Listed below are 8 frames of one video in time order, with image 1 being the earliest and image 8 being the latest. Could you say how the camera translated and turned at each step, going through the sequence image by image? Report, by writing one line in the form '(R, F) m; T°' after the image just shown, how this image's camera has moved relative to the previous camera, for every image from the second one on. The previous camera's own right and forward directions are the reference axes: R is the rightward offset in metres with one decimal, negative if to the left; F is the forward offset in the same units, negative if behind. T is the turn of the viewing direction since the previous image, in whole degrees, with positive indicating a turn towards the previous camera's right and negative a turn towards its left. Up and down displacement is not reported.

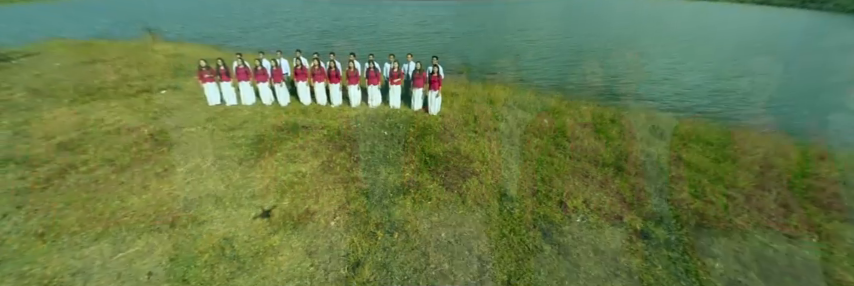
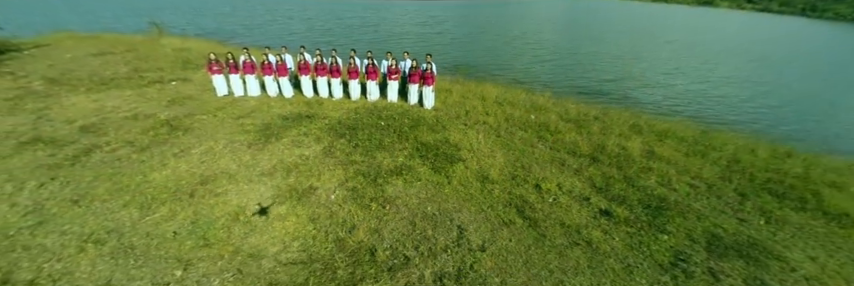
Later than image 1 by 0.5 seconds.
(+0.2, -0.6) m; 0°
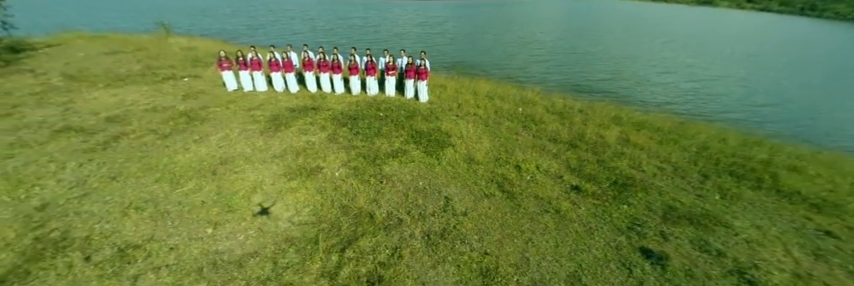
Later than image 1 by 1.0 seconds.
(+0.2, -0.7) m; 0°
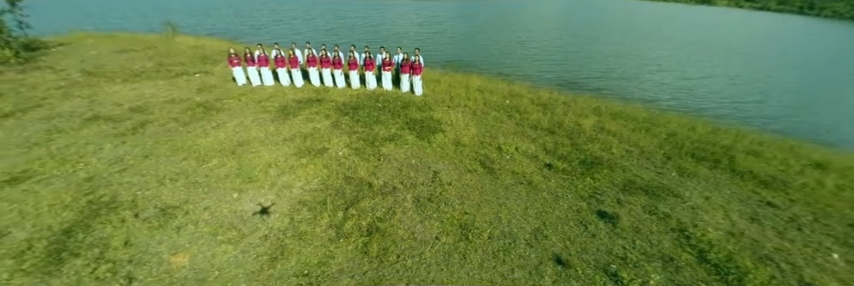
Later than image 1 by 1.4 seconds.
(+0.2, -0.8) m; 0°
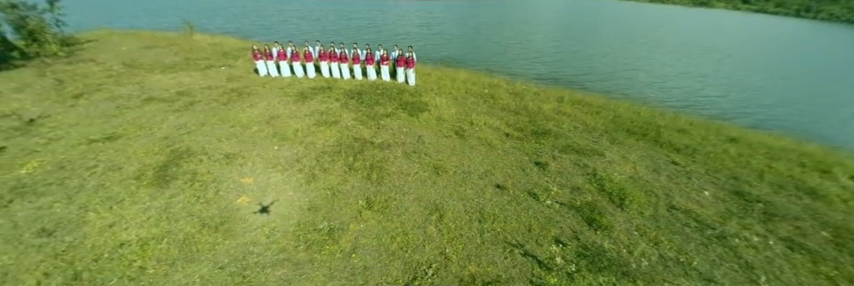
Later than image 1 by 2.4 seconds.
(+0.4, -1.9) m; 0°
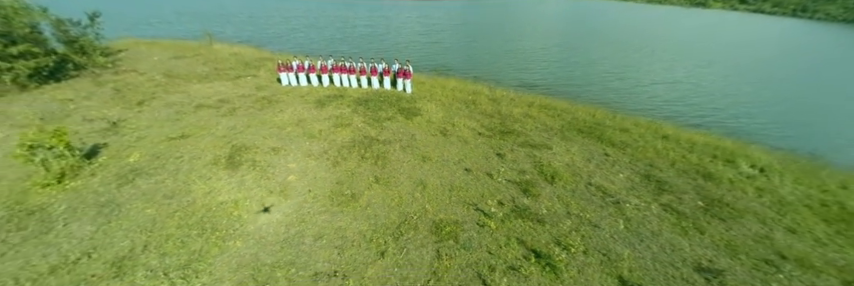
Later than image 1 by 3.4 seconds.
(+0.3, -2.6) m; 0°
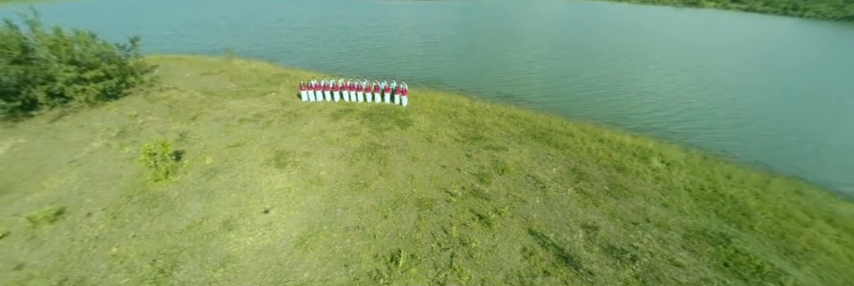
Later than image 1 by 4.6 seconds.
(+0.5, -3.8) m; 0°
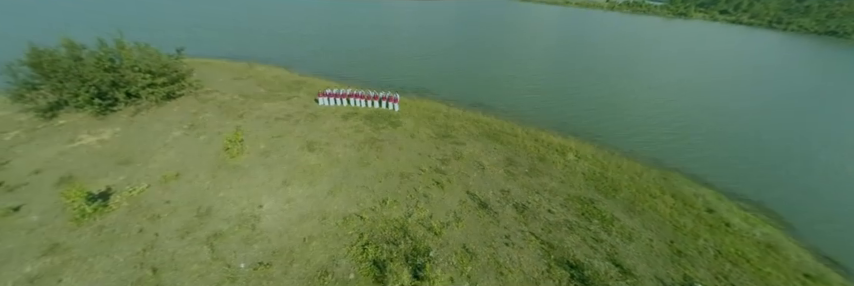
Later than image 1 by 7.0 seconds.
(+1.0, -6.4) m; +1°
